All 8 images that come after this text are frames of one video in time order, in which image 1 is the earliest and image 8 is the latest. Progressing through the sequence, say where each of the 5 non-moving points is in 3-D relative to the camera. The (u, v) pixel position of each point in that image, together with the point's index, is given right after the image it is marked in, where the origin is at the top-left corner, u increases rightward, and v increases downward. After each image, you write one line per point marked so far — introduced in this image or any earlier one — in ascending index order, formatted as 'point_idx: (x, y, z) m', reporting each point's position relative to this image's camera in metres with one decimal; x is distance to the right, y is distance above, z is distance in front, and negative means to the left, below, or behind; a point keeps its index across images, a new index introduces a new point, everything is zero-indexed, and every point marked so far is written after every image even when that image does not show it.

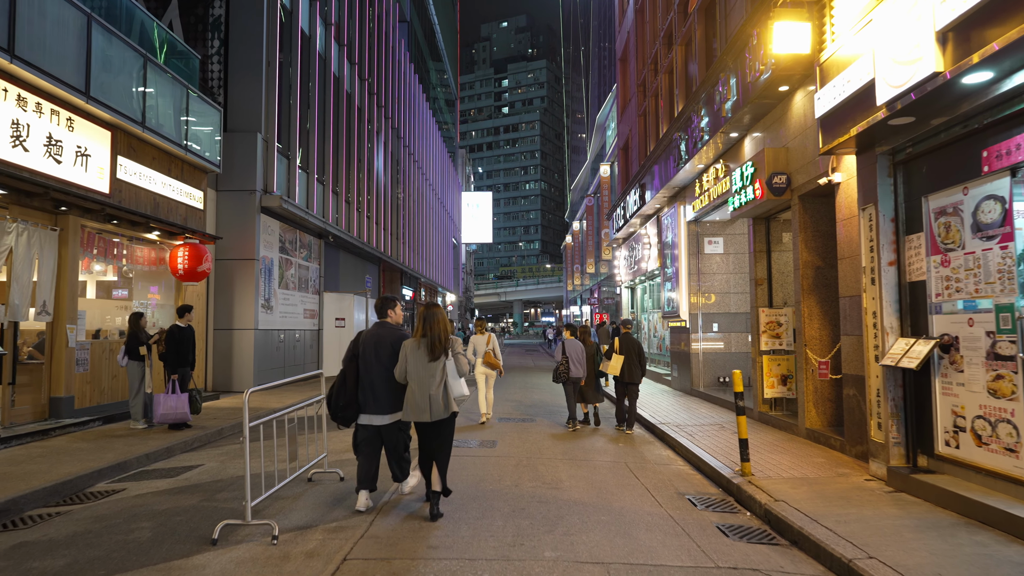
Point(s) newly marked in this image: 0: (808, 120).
0: (+3.5, +2.0, +8.5) m
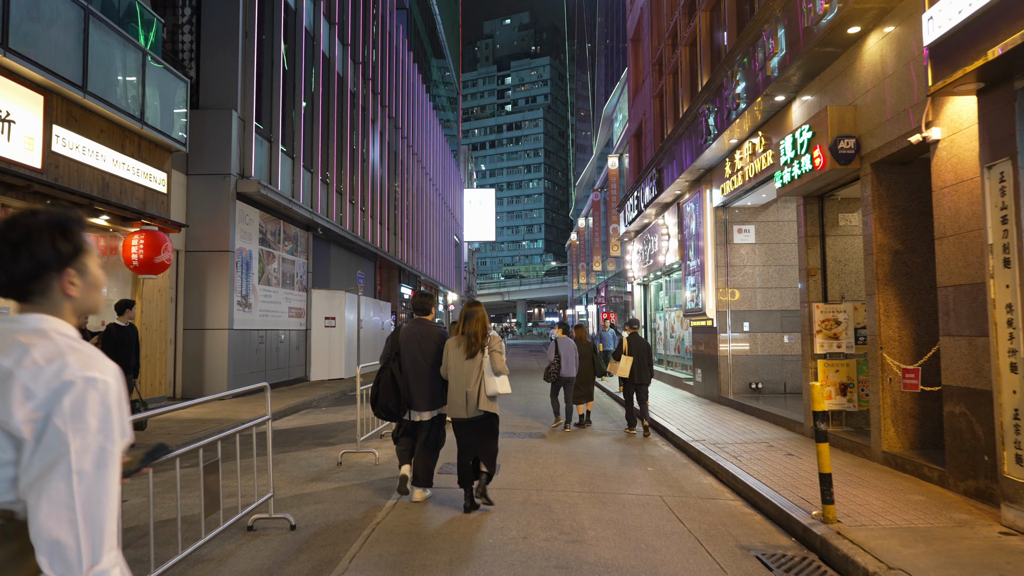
0: (+3.5, +2.1, +6.8) m
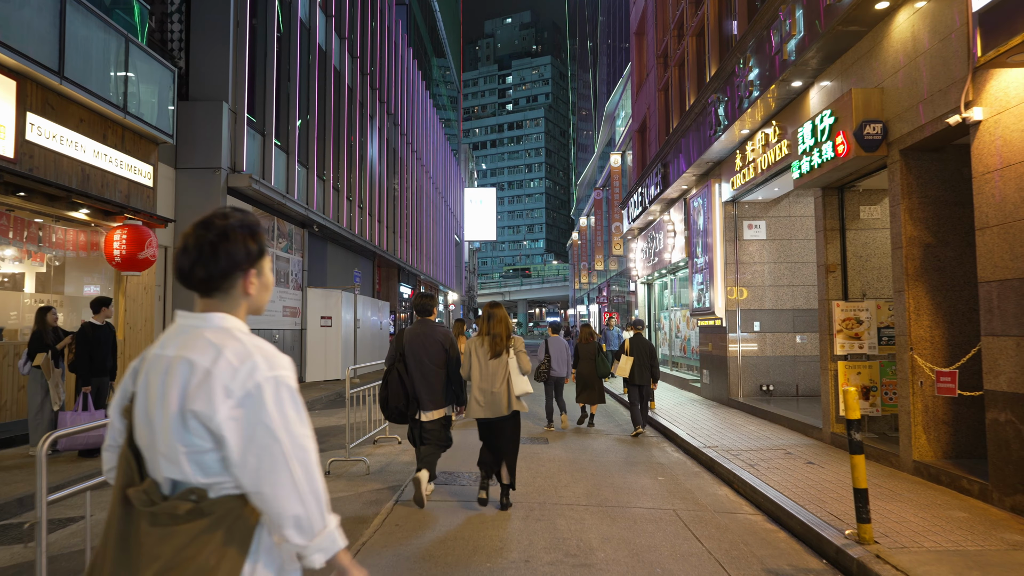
0: (+3.5, +2.1, +6.3) m
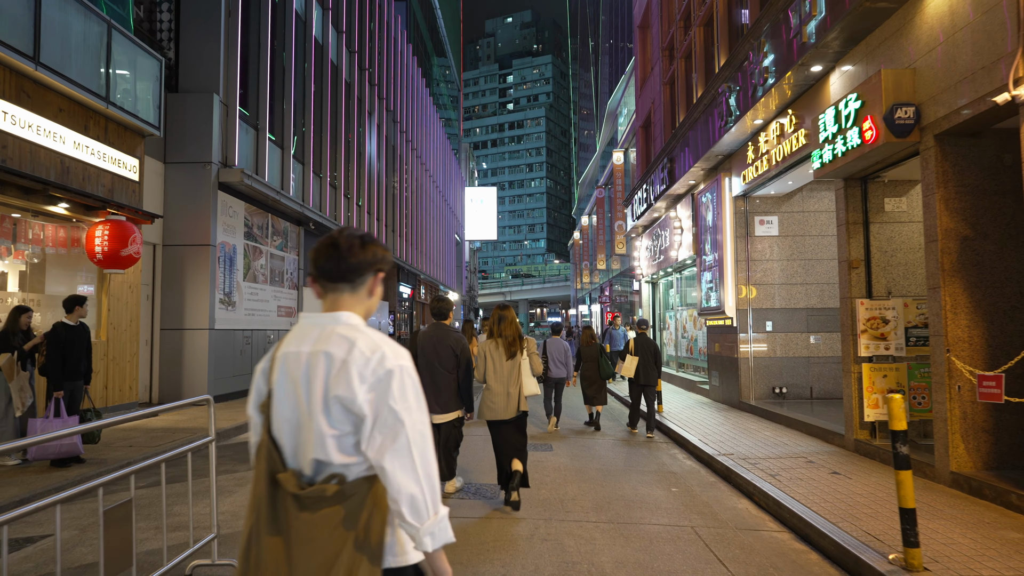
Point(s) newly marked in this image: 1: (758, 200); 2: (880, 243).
0: (+3.5, +2.1, +5.8) m
1: (+4.2, +1.5, +12.3) m
2: (+4.0, +0.5, +7.8) m
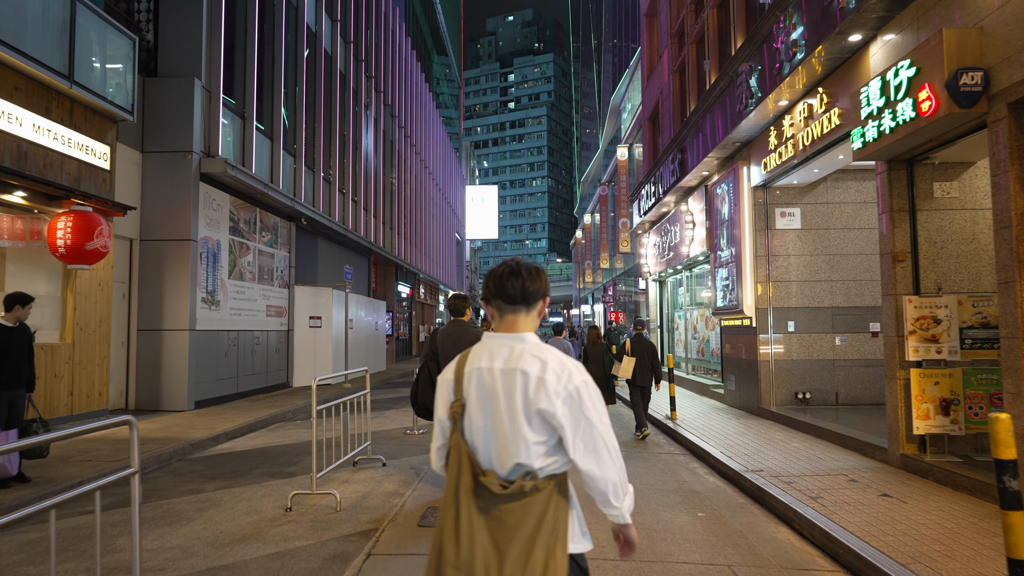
0: (+3.6, +2.2, +4.9) m
1: (+4.2, +1.5, +11.4) m
2: (+4.0, +0.5, +6.9) m
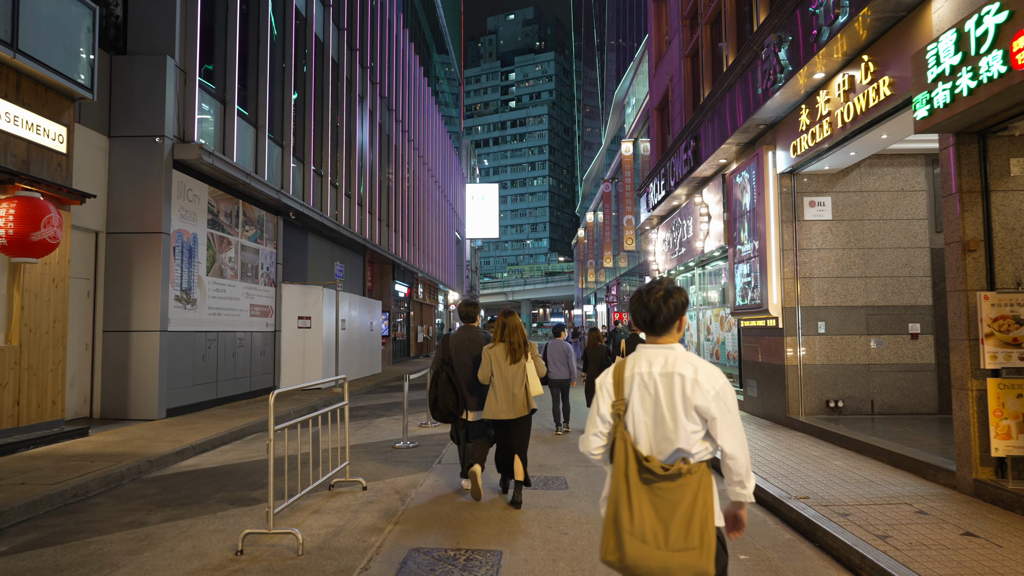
0: (+3.6, +2.2, +3.9) m
1: (+4.2, +1.6, +10.3) m
2: (+4.0, +0.6, +5.9) m
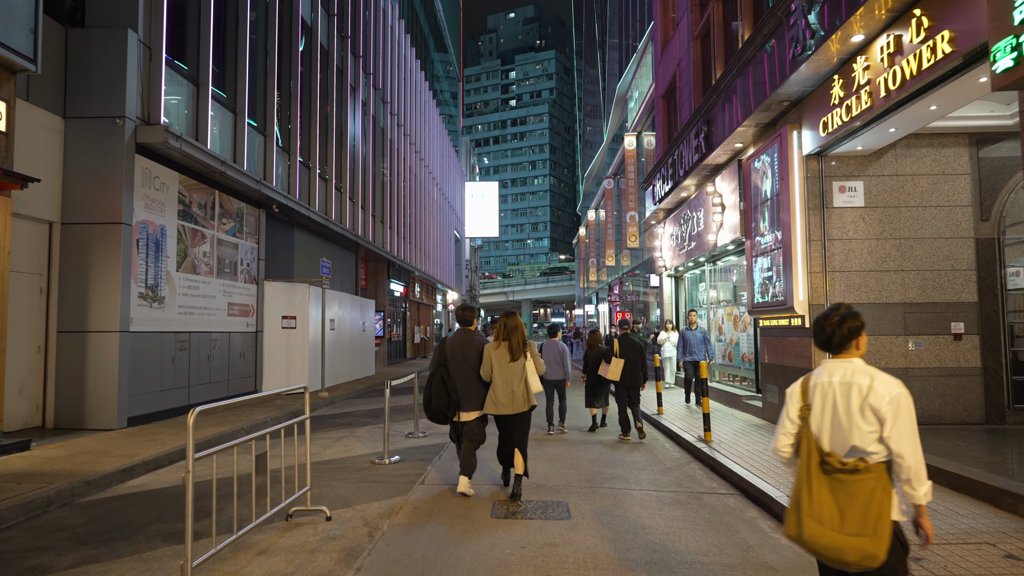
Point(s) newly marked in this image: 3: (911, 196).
0: (+3.5, +2.3, +2.8) m
1: (+4.2, +1.6, +9.3) m
2: (+3.9, +0.6, +4.8) m
3: (+5.0, +1.2, +9.1) m
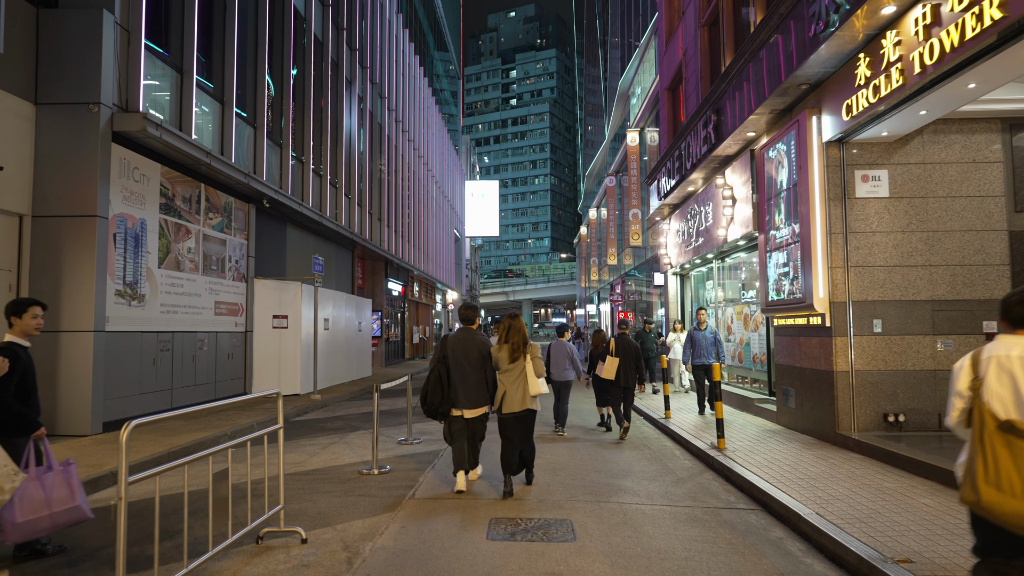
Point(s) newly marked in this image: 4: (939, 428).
0: (+3.5, +2.3, +2.2) m
1: (+4.1, +1.7, +8.6) m
2: (+3.9, +0.7, +4.2) m
3: (+5.0, +1.2, +8.5) m
4: (+4.9, -1.6, +8.3) m
